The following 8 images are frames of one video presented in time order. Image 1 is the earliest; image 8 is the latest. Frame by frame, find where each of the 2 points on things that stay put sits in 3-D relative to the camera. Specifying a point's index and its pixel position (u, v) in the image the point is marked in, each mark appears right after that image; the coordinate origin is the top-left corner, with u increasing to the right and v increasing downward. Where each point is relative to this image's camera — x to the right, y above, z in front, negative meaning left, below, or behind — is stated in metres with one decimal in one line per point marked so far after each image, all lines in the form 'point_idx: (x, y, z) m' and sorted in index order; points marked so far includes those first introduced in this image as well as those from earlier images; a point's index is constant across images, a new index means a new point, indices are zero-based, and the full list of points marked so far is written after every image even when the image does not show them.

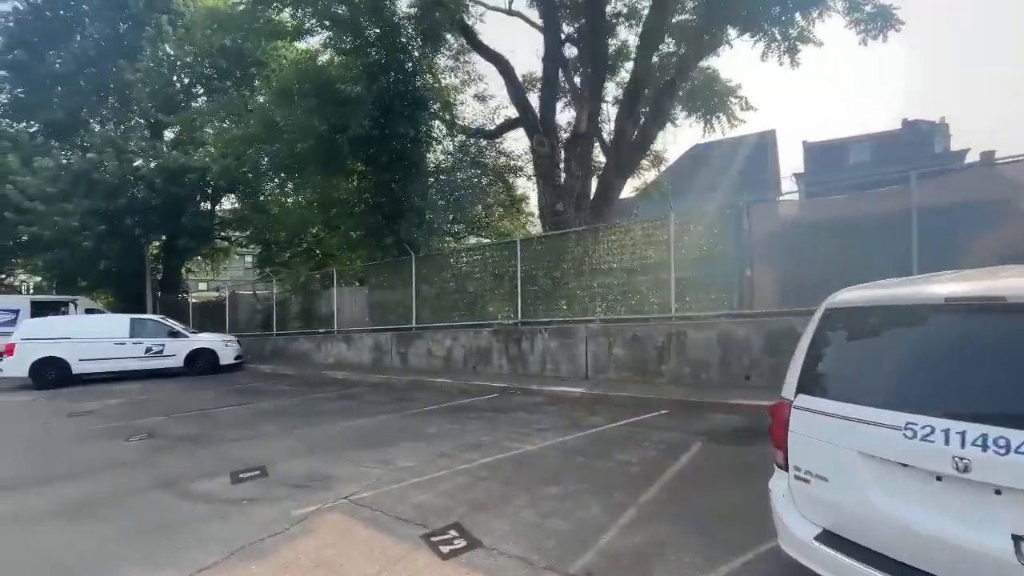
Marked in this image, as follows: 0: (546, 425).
0: (+0.6, -2.4, +8.4) m
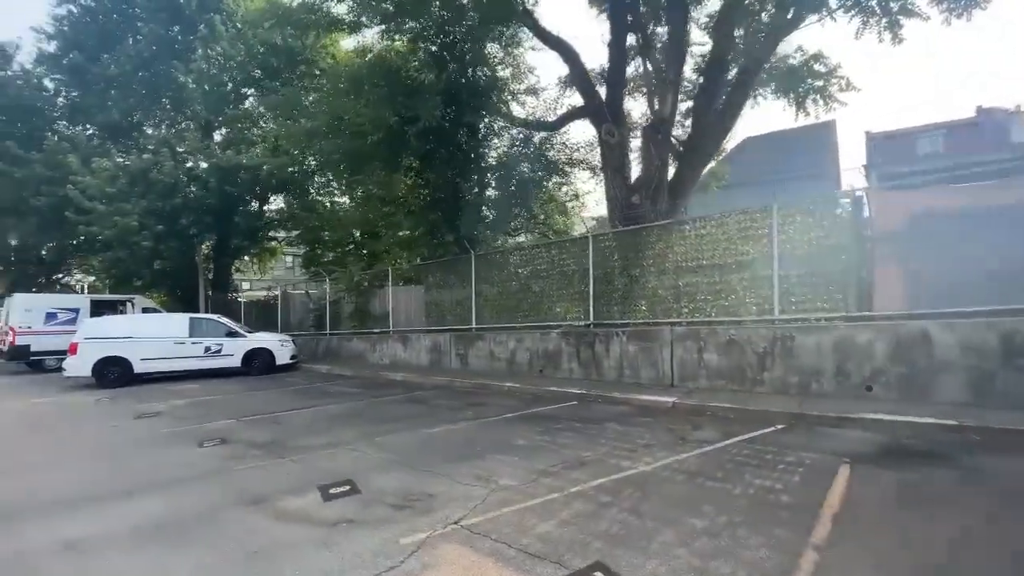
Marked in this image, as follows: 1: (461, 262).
0: (+2.2, -2.4, +7.5) m
1: (-1.7, +0.8, +14.6) m
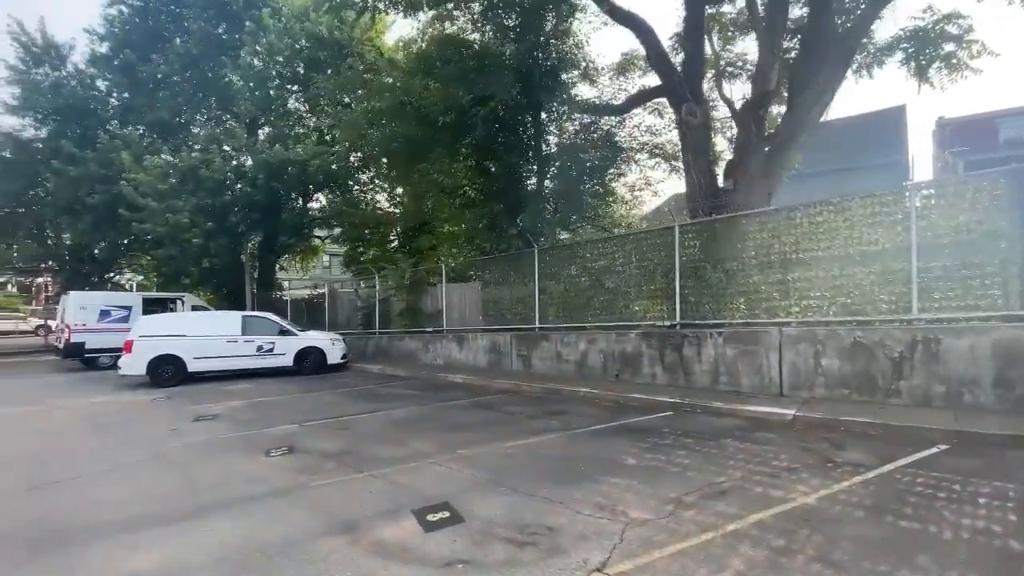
0: (+3.6, -2.3, +6.4) m
1: (+0.2, +0.9, +13.6) m
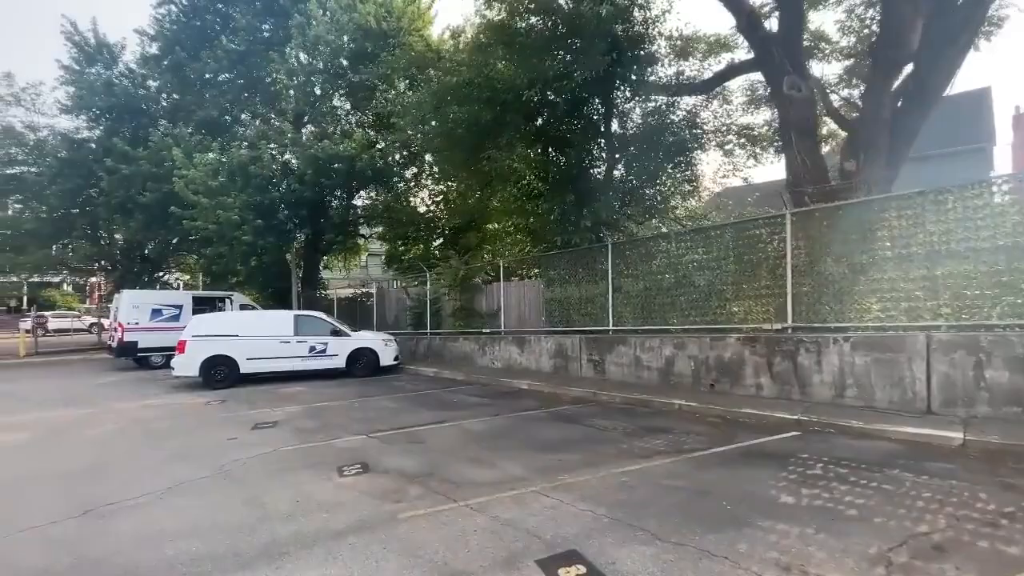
0: (+5.0, -2.2, +5.0) m
1: (+2.0, +1.0, +12.4) m
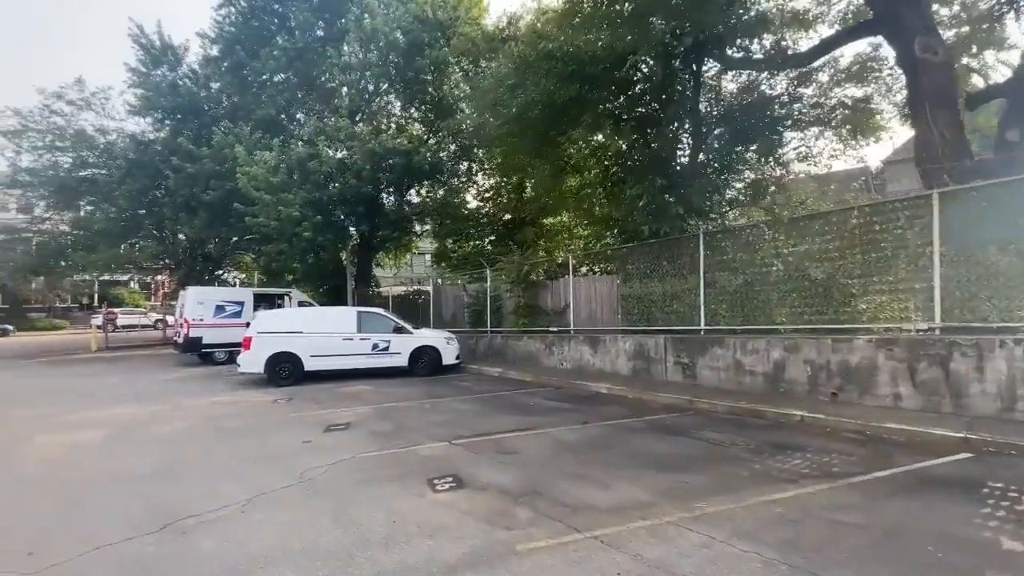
0: (+6.3, -2.1, +3.7) m
1: (+3.9, +1.1, +11.3) m
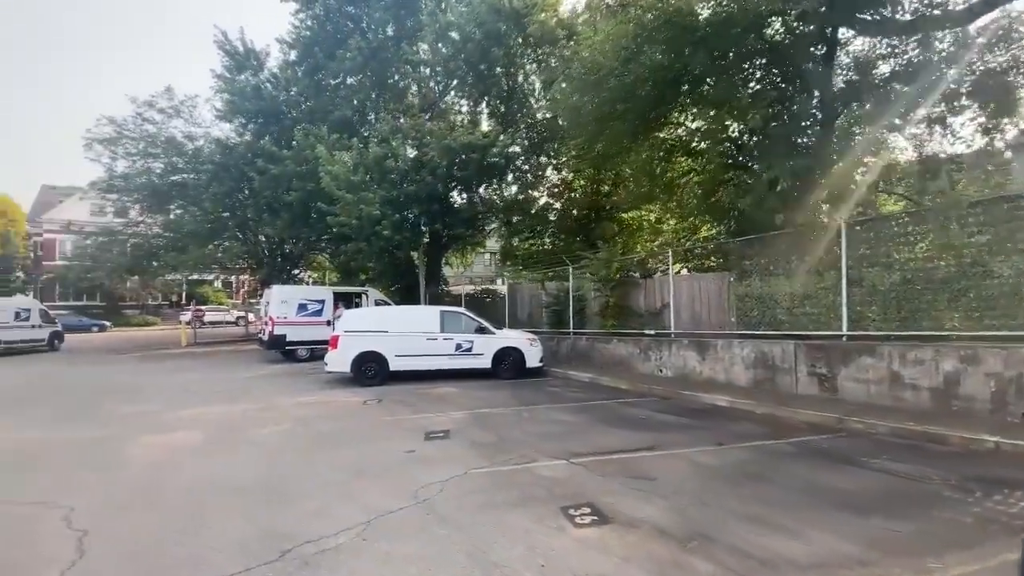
0: (+7.6, -2.1, +2.0) m
1: (+6.1, +1.1, +9.9) m
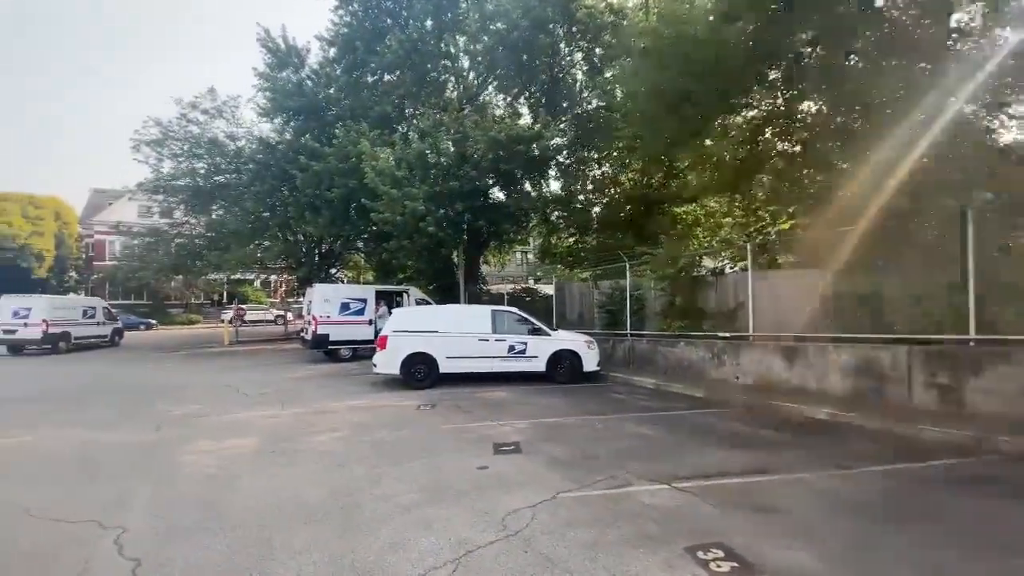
0: (+8.5, -2.1, +0.7) m
1: (+7.4, +1.2, +8.6) m
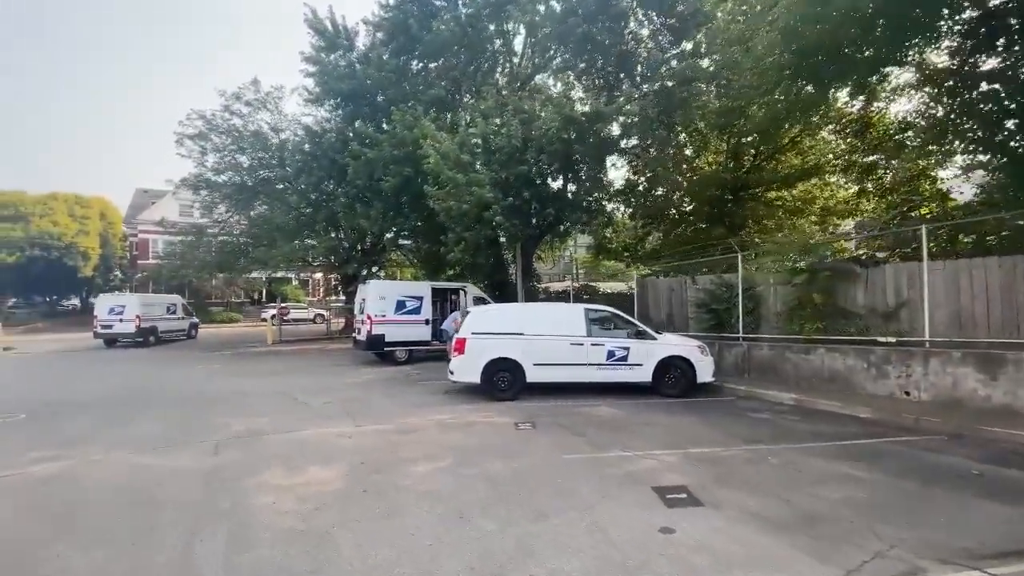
0: (+10.2, -2.0, -1.7) m
1: (+9.6, +1.3, +6.2) m
